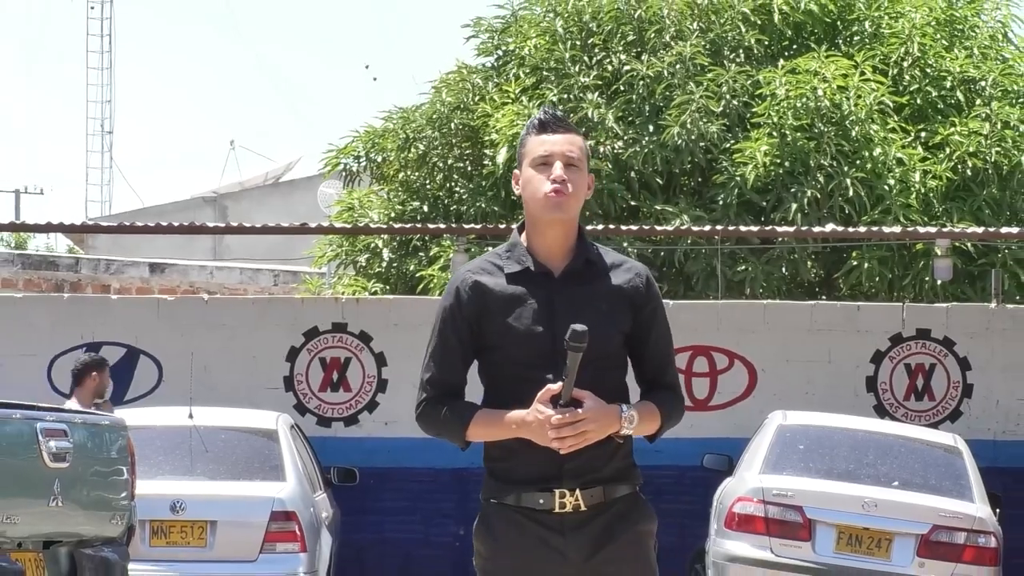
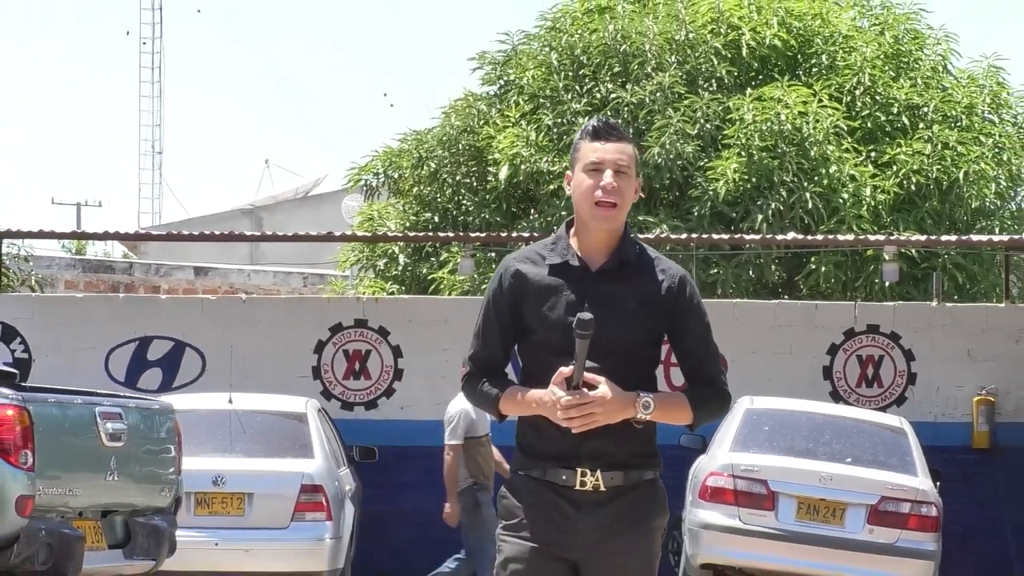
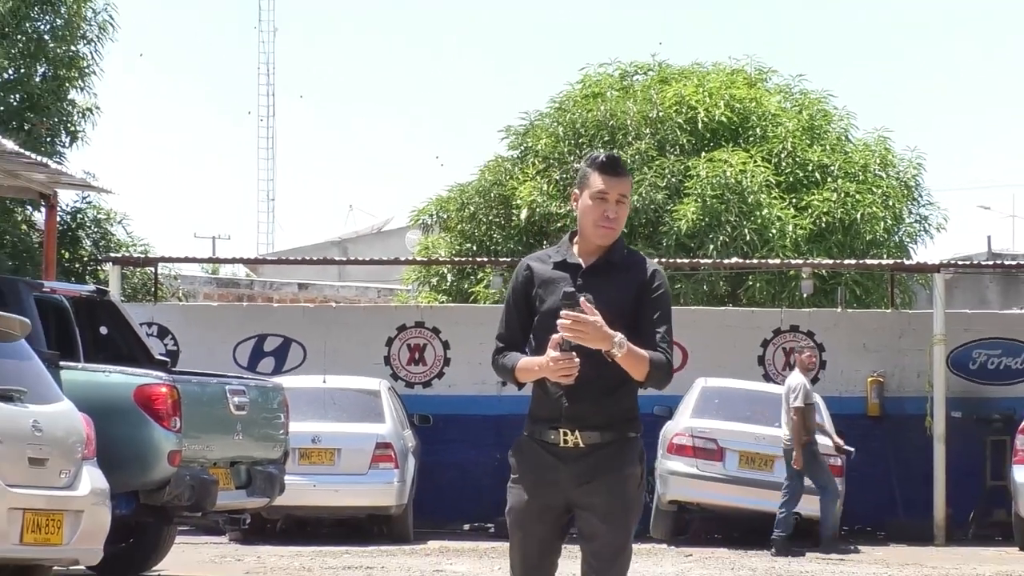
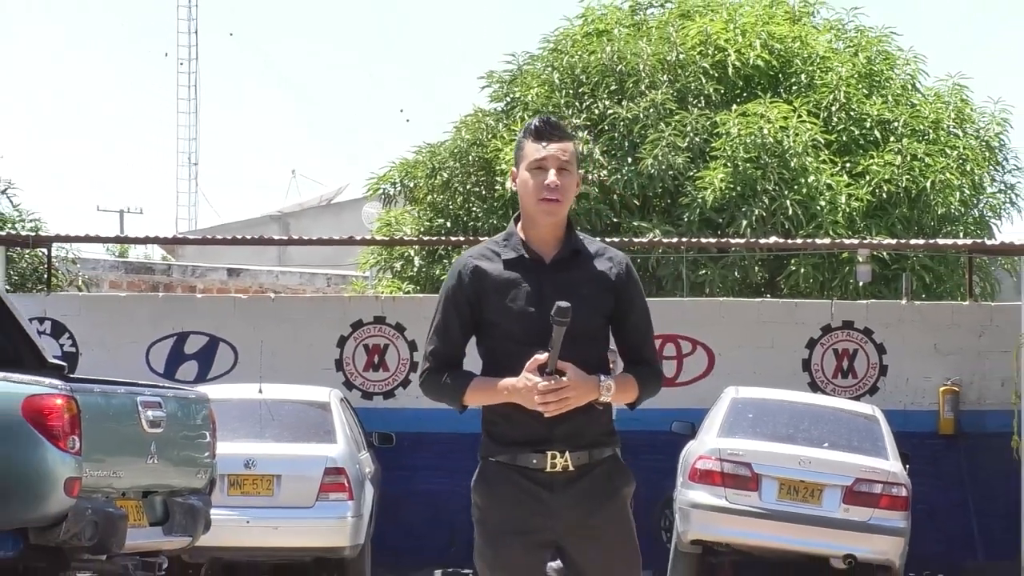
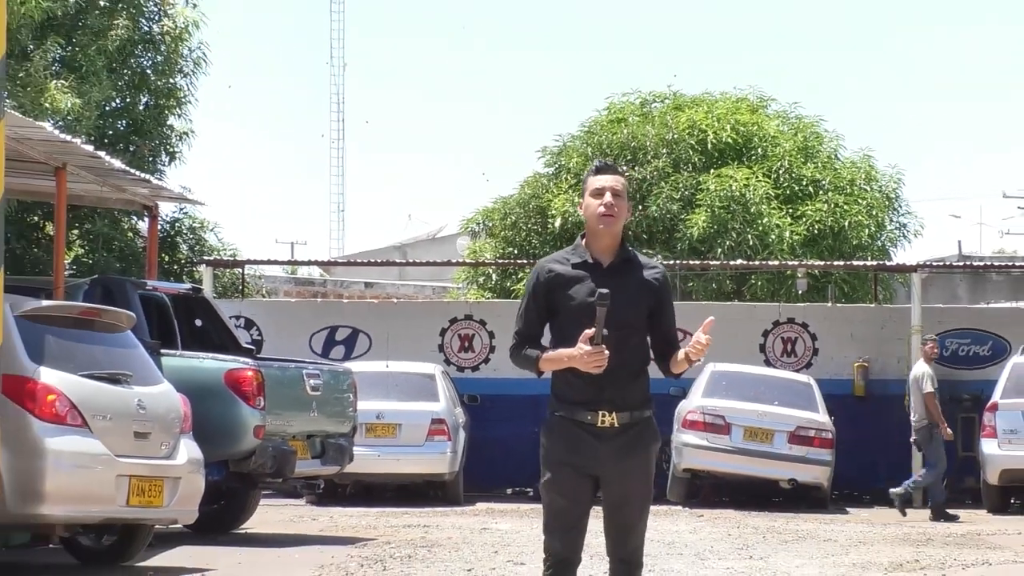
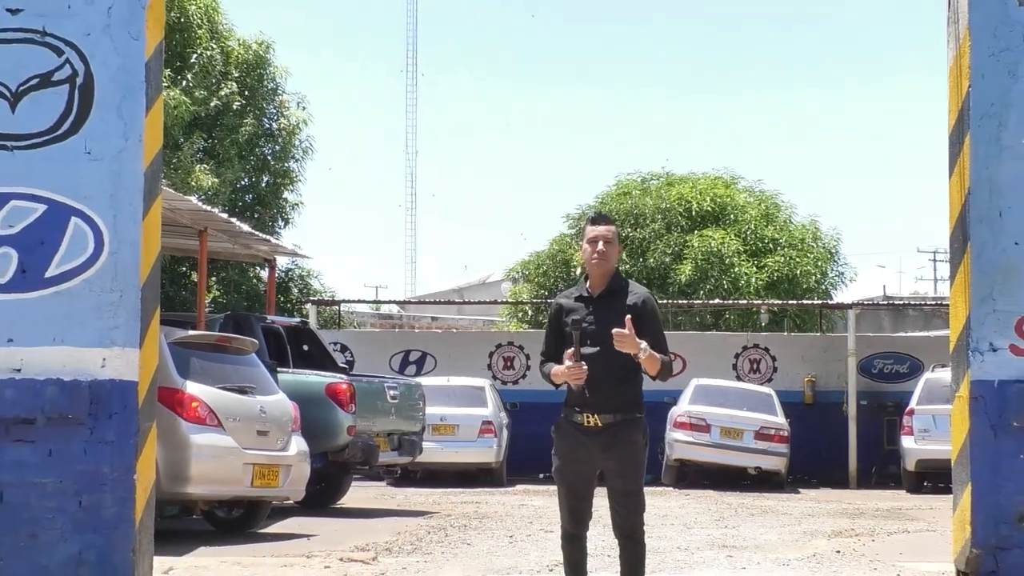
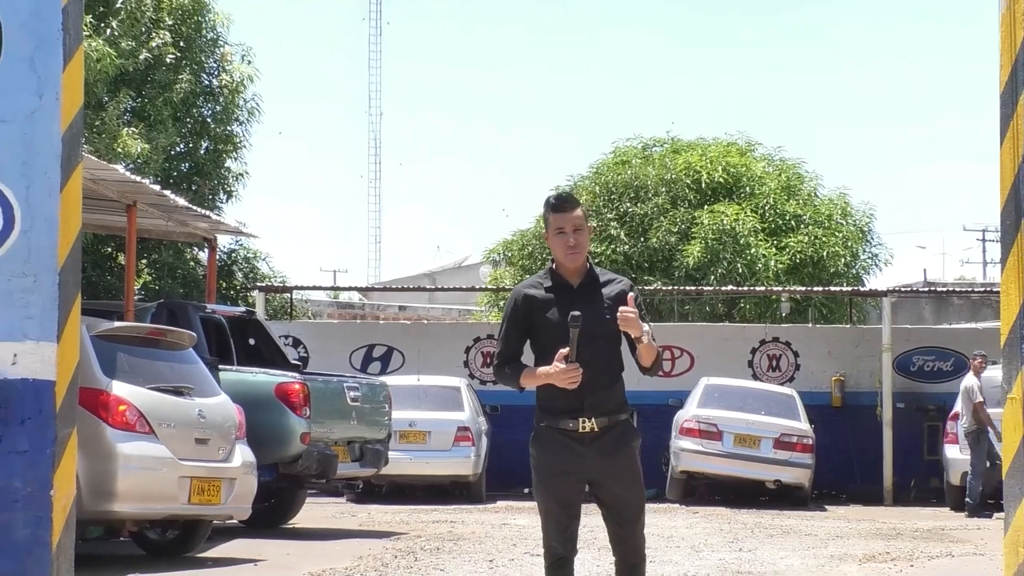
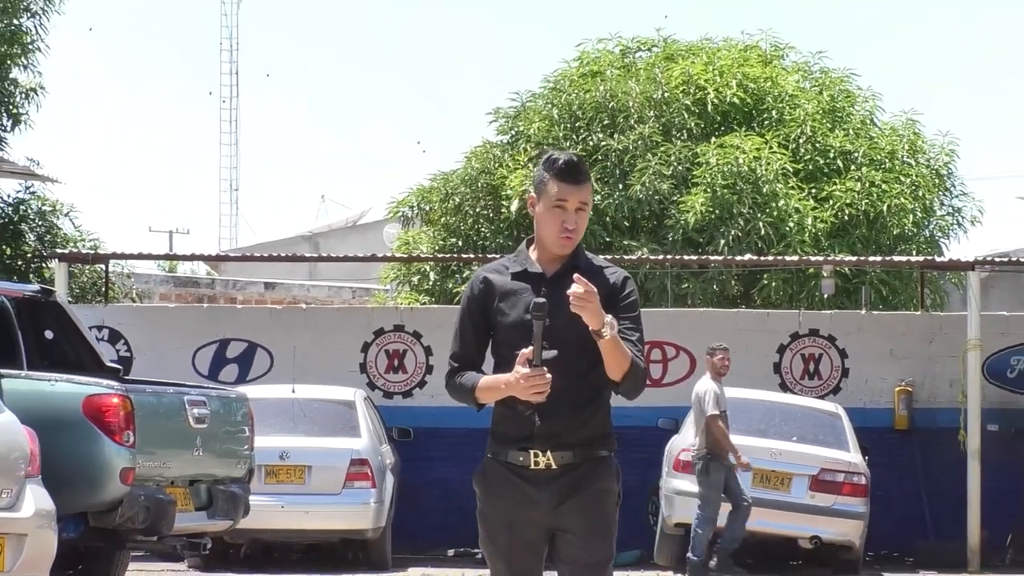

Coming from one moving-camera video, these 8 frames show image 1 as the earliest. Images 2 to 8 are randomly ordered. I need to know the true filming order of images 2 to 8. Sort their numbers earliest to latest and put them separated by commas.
2, 4, 8, 3, 5, 7, 6
